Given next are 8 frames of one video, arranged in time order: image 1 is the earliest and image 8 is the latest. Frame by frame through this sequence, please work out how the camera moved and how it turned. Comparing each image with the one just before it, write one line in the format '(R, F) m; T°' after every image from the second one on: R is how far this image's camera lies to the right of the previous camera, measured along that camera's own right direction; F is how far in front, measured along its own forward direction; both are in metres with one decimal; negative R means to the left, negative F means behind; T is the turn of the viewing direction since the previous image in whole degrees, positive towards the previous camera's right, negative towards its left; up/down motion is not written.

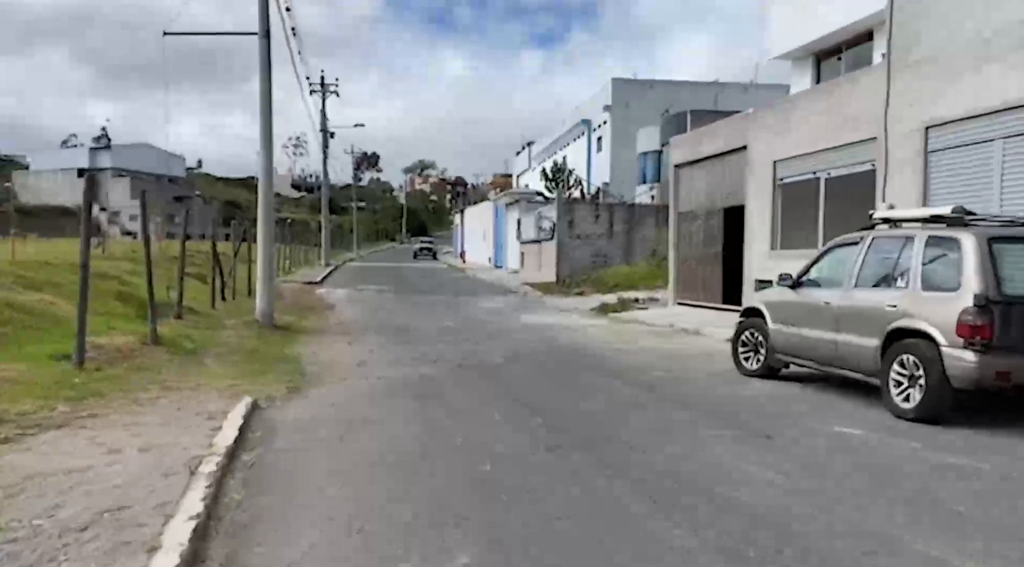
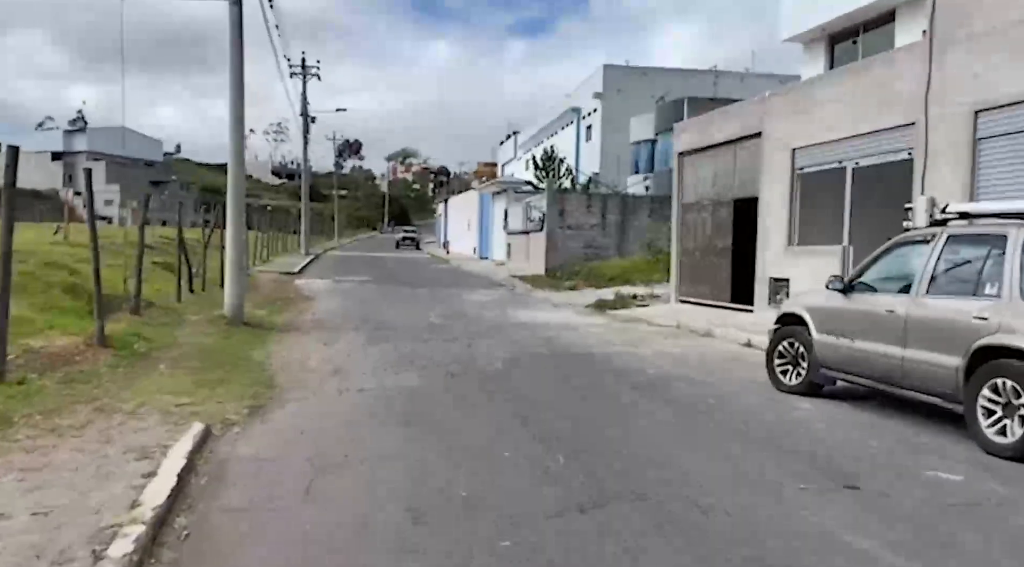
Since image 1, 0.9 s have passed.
(-0.3, +1.4) m; +1°
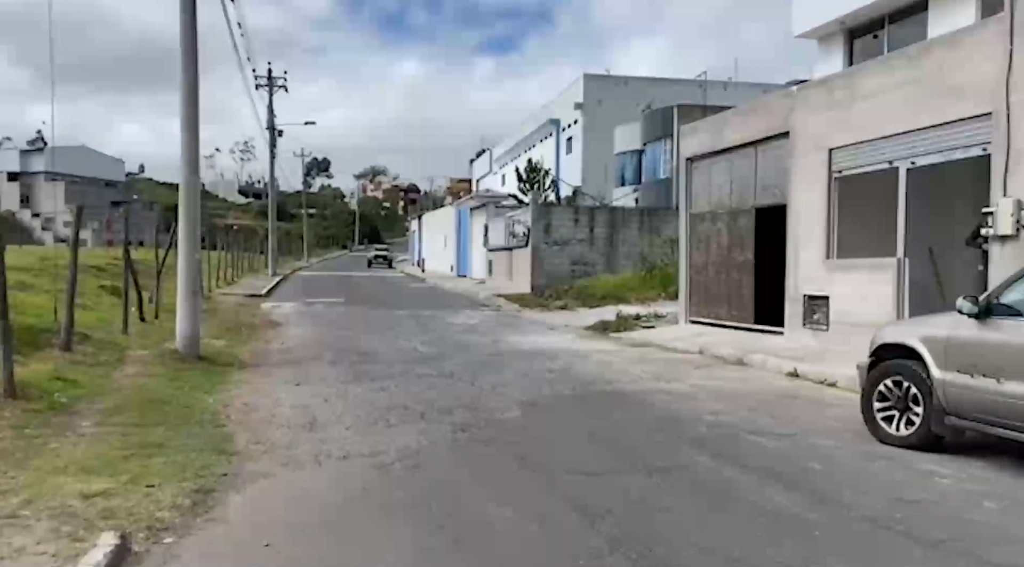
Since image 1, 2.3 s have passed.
(-0.5, +2.1) m; +2°
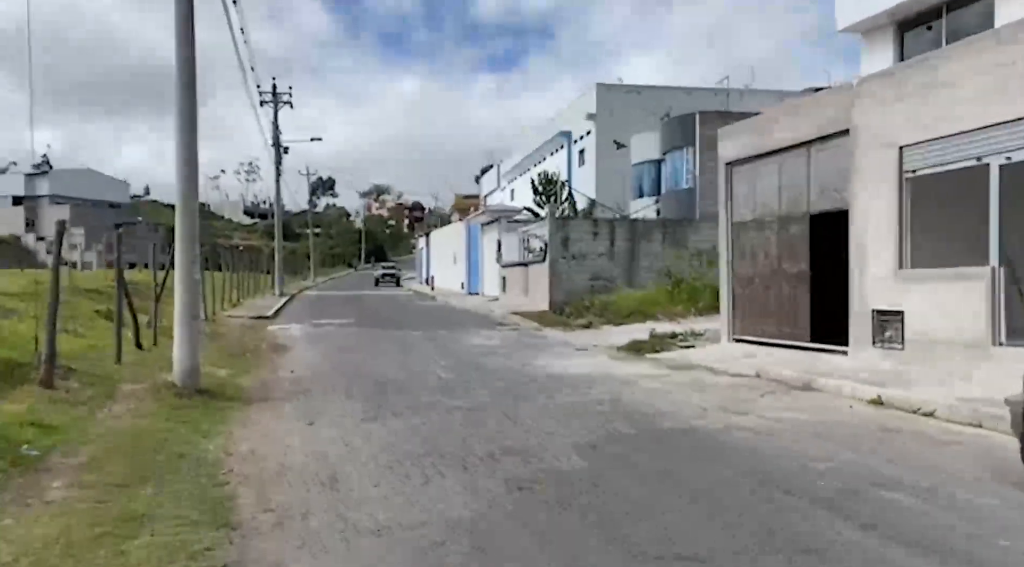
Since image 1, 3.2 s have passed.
(-0.5, +1.4) m; 0°
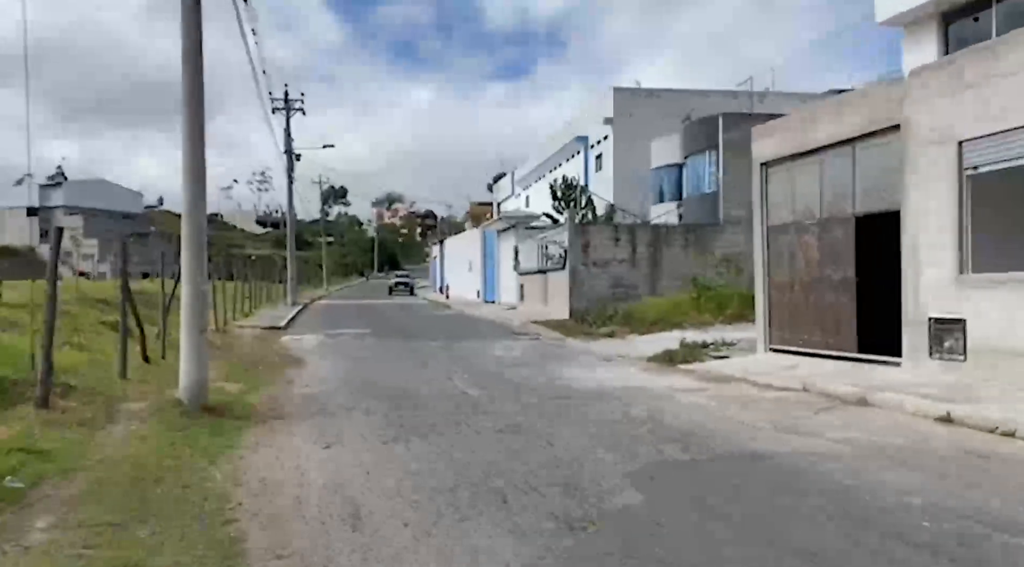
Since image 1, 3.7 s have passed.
(-0.3, +0.8) m; -1°
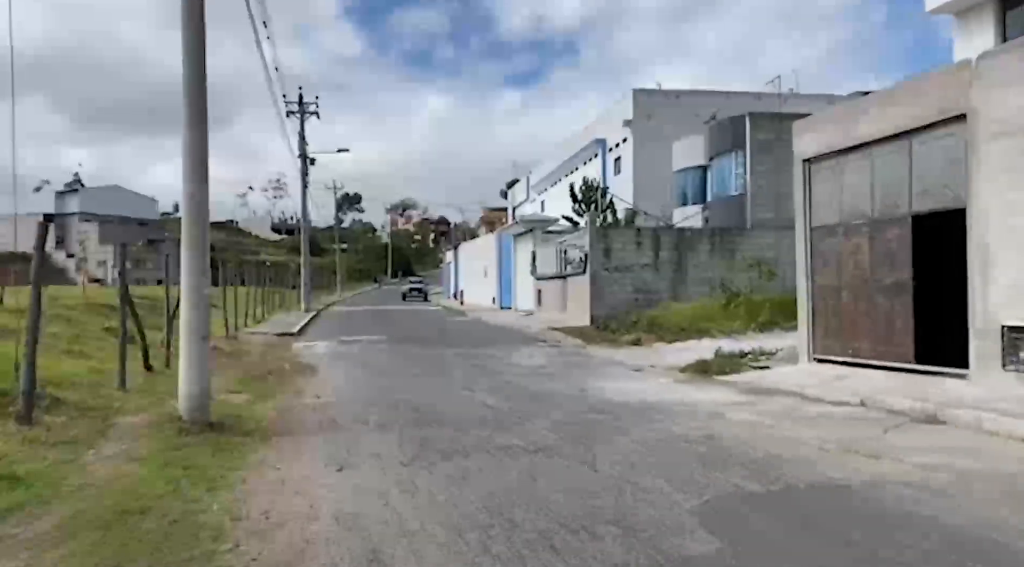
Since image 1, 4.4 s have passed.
(-0.2, +1.0) m; -1°
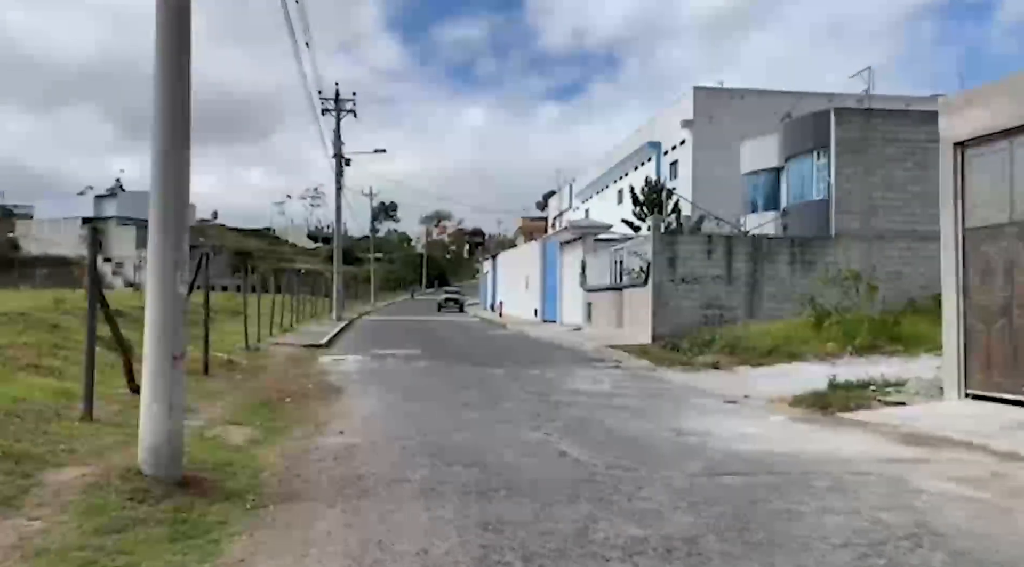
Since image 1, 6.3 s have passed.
(-0.6, +2.9) m; -2°
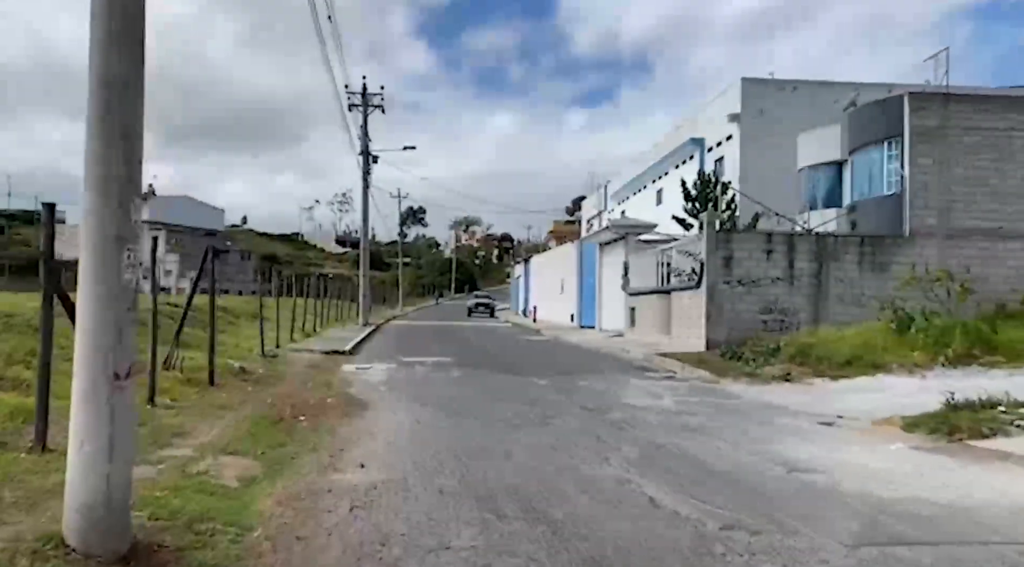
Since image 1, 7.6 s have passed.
(-0.4, +2.1) m; -2°
